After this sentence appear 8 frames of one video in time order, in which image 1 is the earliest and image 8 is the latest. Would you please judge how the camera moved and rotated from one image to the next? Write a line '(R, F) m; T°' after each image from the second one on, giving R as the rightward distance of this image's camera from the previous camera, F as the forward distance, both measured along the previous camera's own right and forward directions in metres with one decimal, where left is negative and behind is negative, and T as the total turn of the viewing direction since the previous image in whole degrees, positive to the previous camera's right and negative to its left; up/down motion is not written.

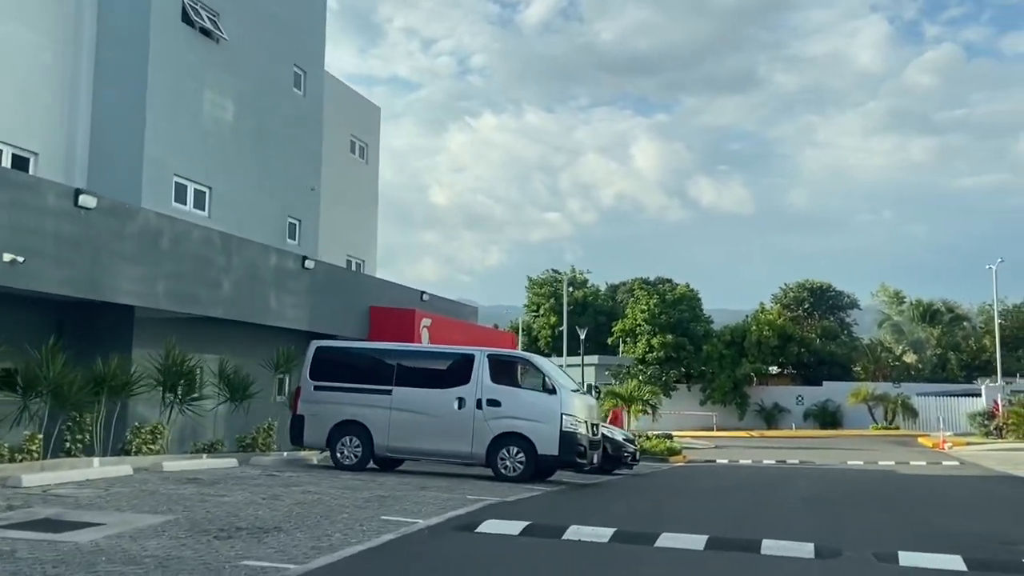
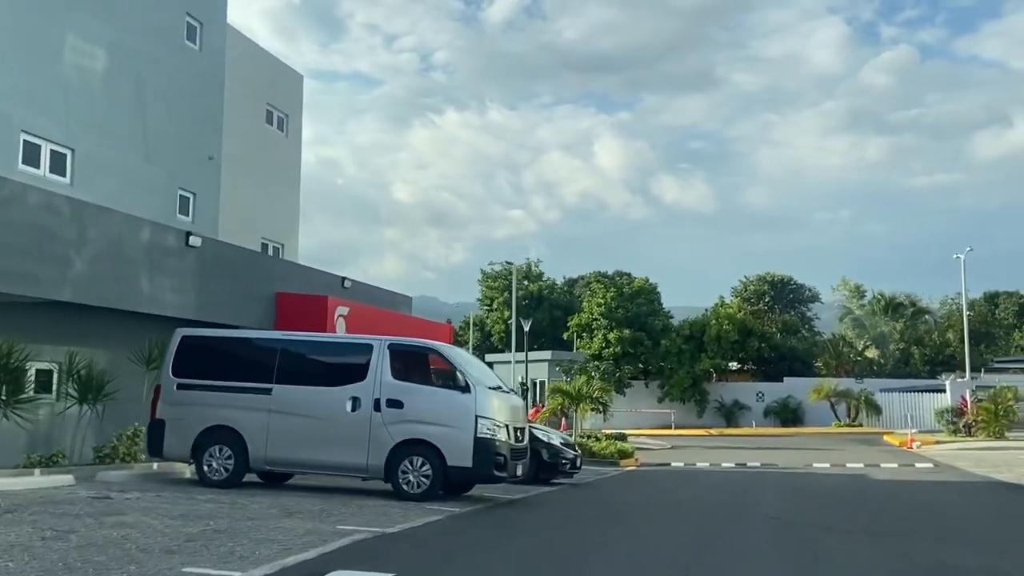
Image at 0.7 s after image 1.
(+0.7, +2.8) m; +2°
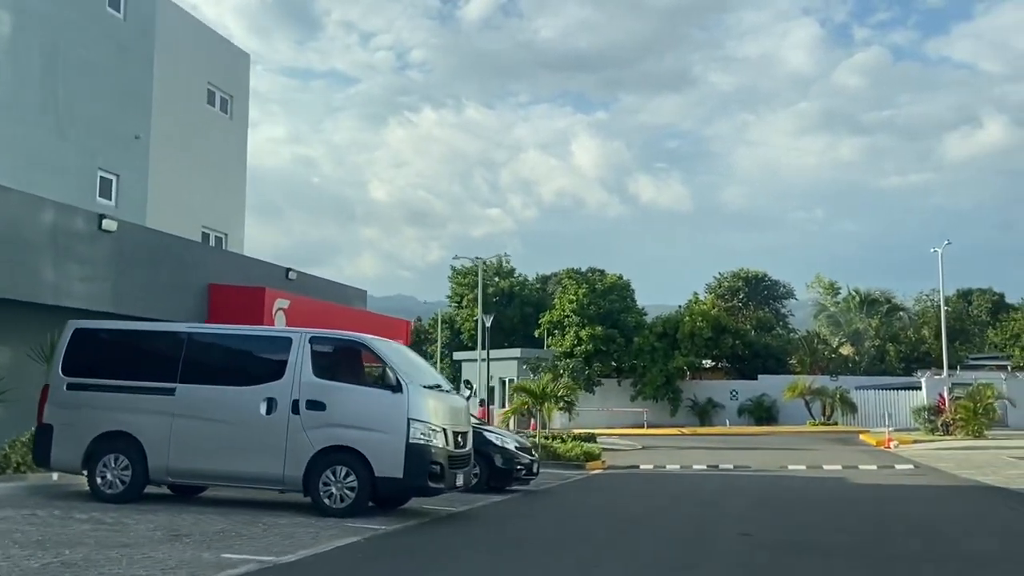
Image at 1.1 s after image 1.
(+0.4, +1.6) m; +1°
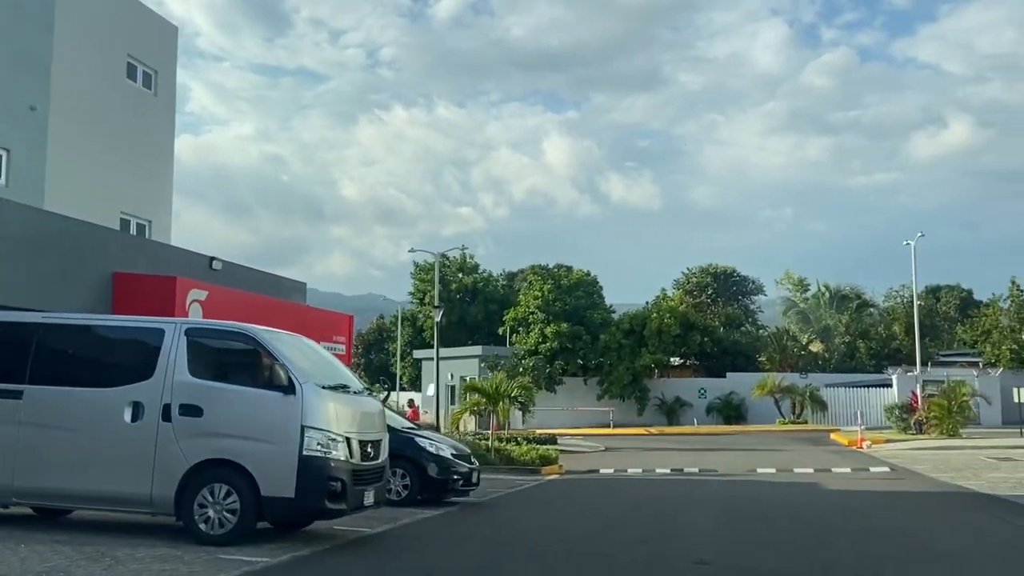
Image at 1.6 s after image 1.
(+0.5, +1.9) m; +2°
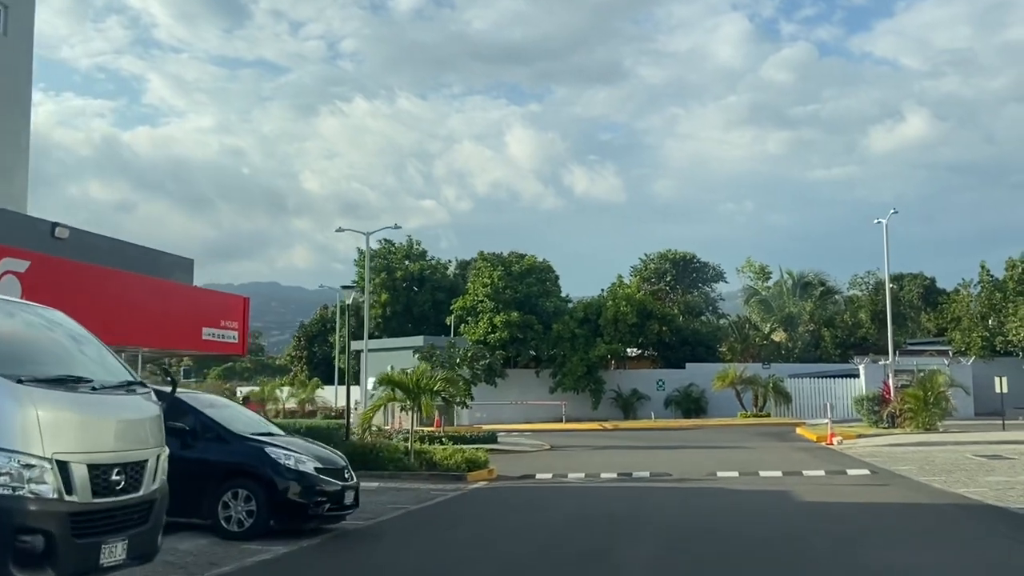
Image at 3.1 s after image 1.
(+0.9, +3.6) m; +2°
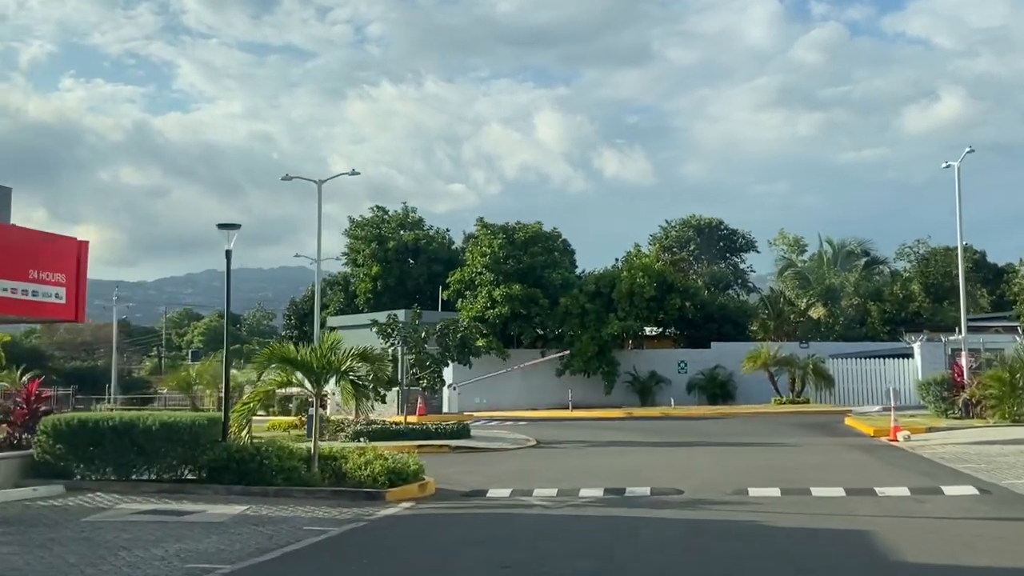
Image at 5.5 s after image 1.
(+1.3, +6.7) m; -2°
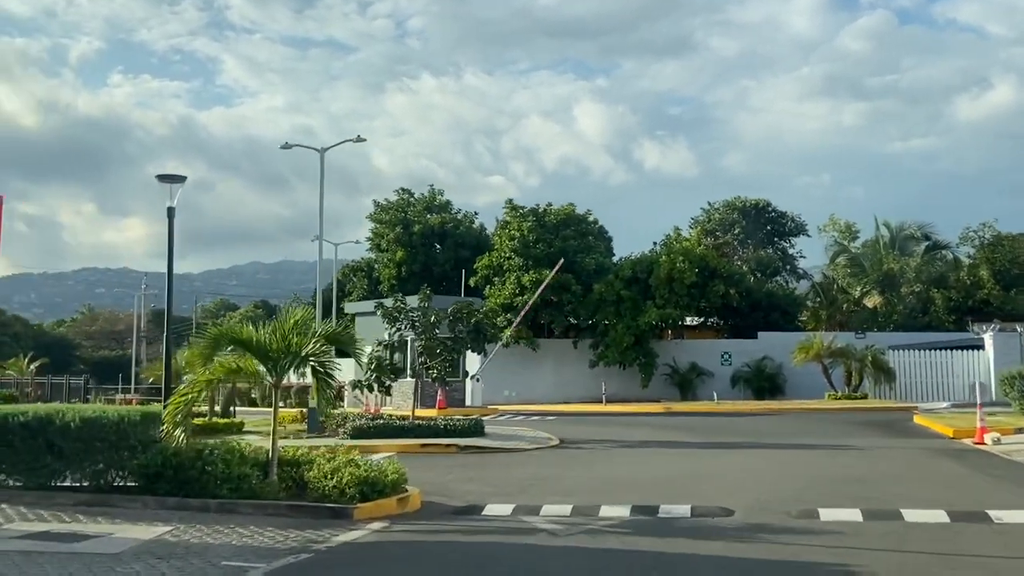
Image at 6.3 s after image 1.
(+0.4, +3.3) m; -2°
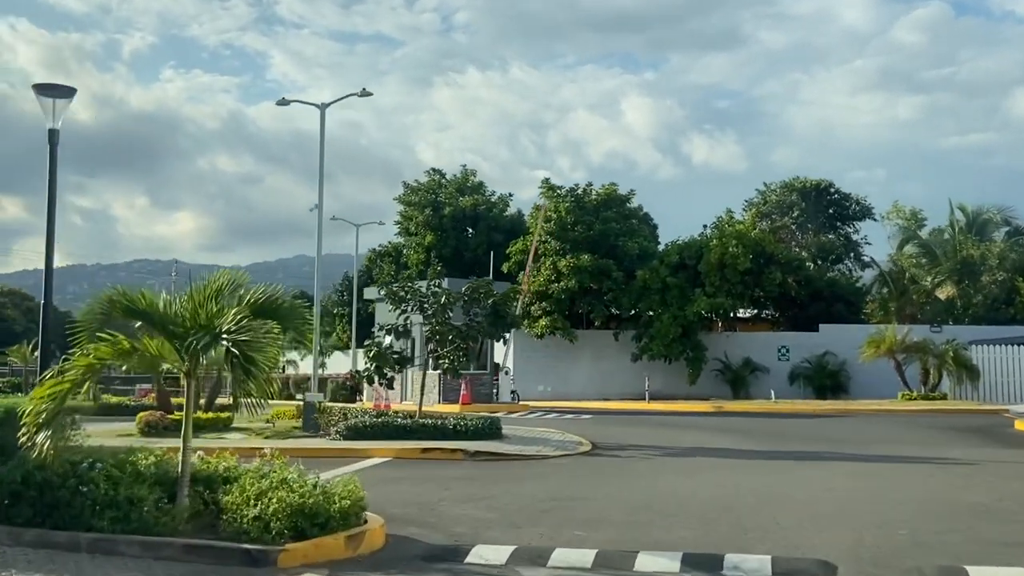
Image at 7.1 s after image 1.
(+0.4, +3.8) m; -3°
